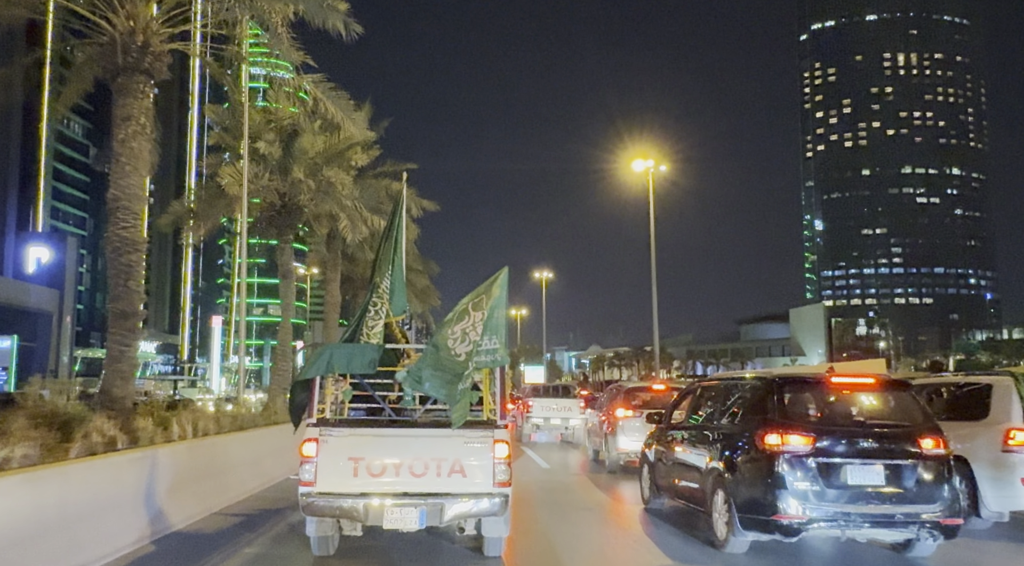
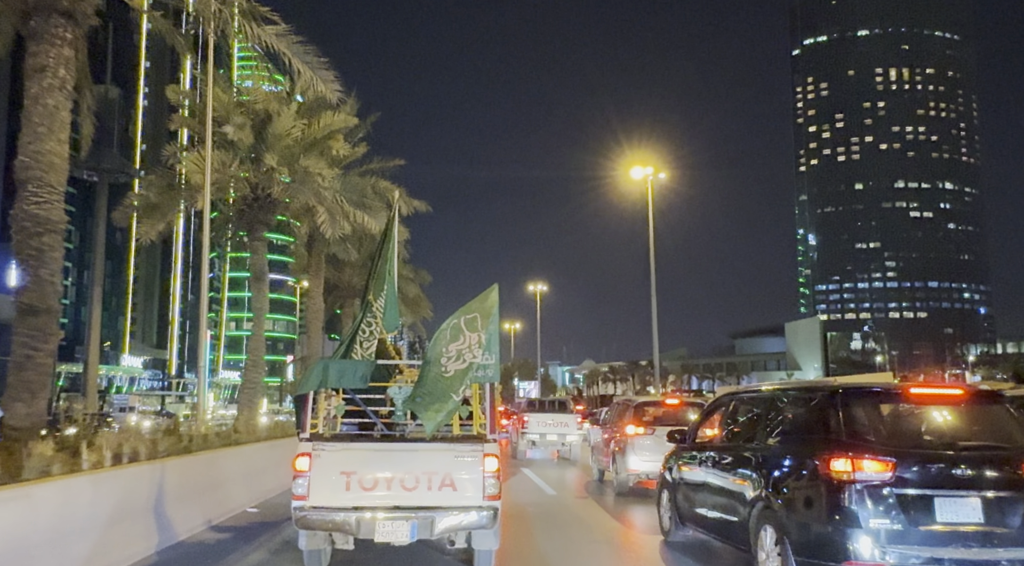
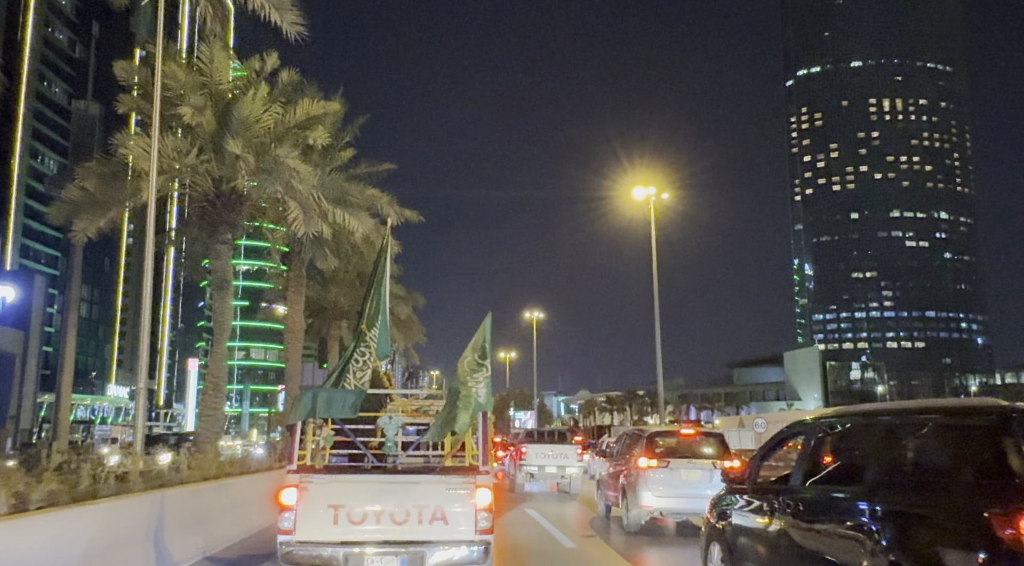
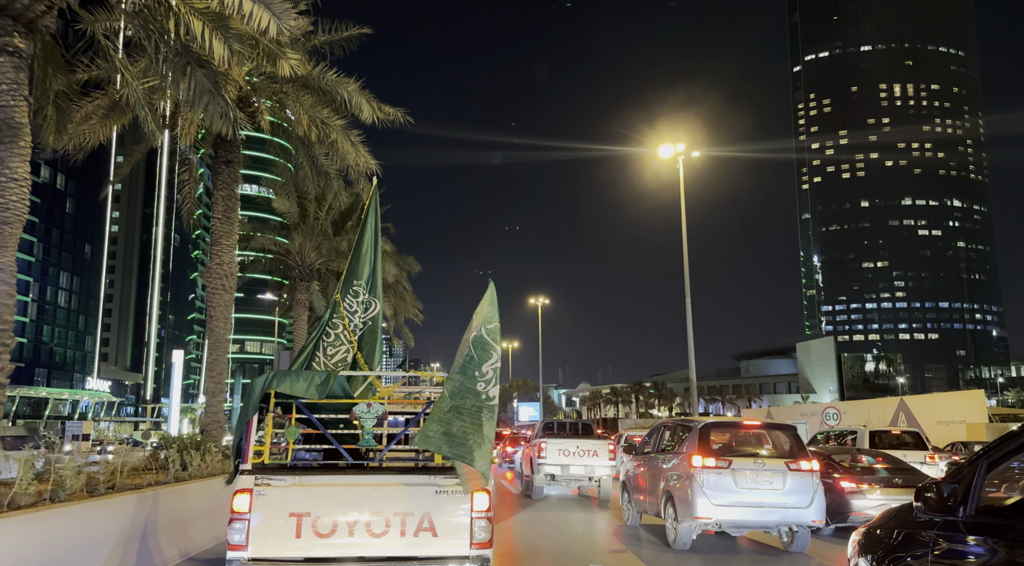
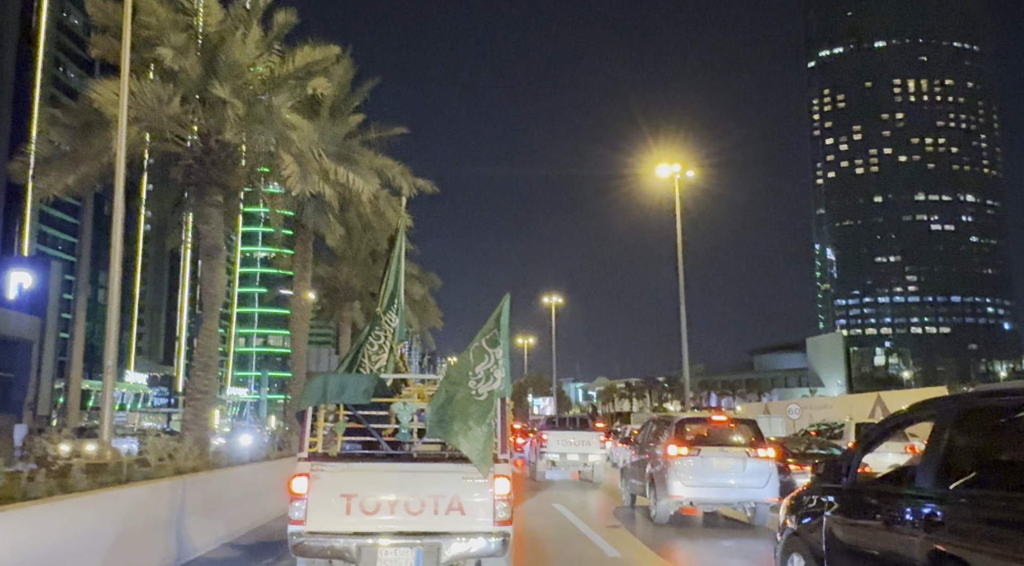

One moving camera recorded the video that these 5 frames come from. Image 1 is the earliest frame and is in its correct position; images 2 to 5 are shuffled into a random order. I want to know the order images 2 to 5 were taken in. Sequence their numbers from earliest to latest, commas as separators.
2, 3, 5, 4
